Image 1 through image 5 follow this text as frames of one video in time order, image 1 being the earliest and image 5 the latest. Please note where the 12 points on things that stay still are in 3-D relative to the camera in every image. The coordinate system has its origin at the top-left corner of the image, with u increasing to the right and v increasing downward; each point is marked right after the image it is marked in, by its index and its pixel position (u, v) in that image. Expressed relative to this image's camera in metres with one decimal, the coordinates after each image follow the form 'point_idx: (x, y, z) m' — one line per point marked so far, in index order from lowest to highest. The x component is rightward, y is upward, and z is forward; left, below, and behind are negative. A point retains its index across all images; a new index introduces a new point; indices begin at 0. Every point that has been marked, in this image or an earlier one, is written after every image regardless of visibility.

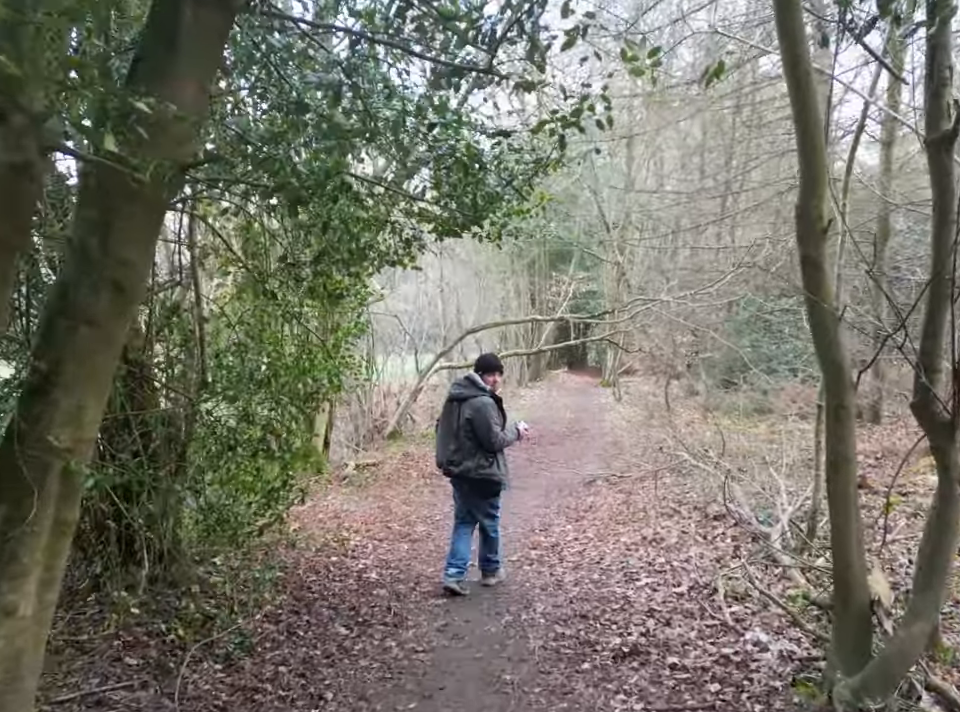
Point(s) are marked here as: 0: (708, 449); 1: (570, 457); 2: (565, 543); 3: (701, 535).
0: (+3.6, -1.5, +12.0) m
1: (+1.5, -1.7, +13.1) m
2: (+0.8, -1.8, +7.2) m
3: (+2.0, -1.6, +6.9) m
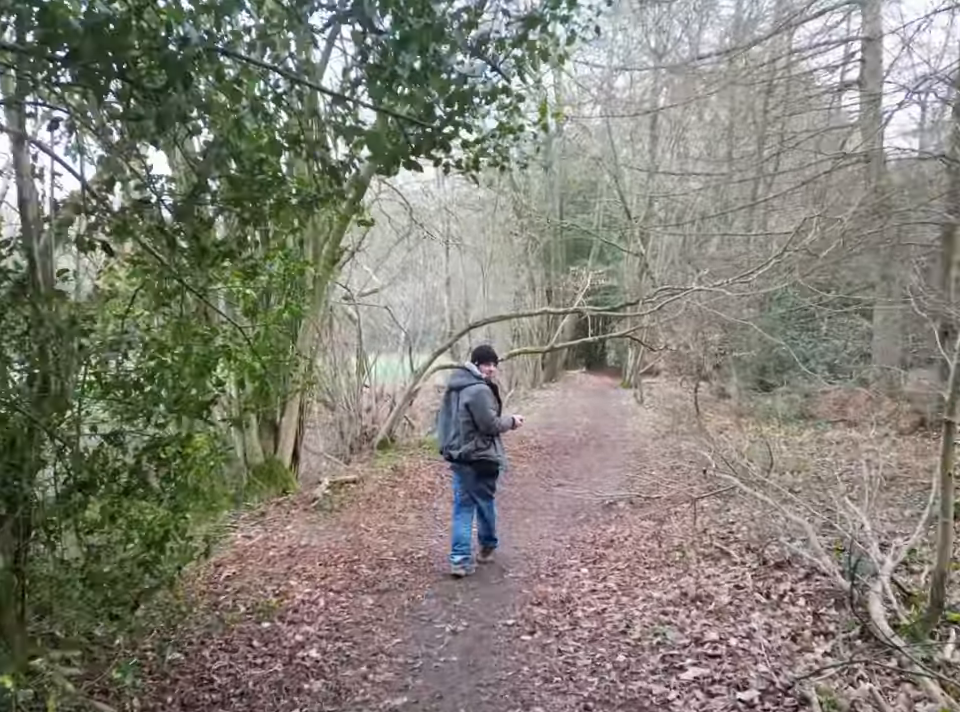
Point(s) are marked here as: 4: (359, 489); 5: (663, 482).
0: (+3.6, -1.4, +10.2) m
1: (+1.6, -1.7, +11.3) m
2: (+0.7, -1.7, +5.5) m
3: (+1.9, -1.6, +5.1) m
4: (-1.4, -1.5, +9.0) m
5: (+2.3, -1.6, +9.8) m
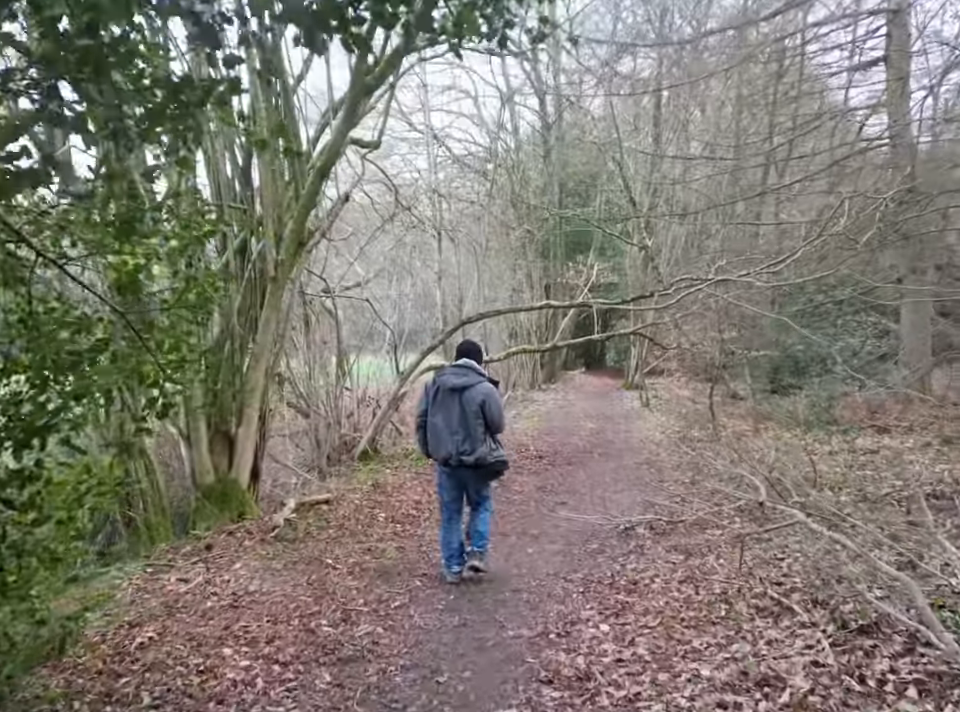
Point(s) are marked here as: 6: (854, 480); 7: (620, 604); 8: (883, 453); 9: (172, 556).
0: (+3.5, -1.4, +8.9) m
1: (+1.5, -1.7, +10.0) m
2: (+0.7, -1.7, +4.2) m
3: (+1.8, -1.6, +3.8) m
4: (-1.5, -1.5, +7.7) m
5: (+2.3, -1.6, +8.4) m
6: (+4.5, -1.5, +9.2) m
7: (+0.9, -1.7, +5.3) m
8: (+5.9, -1.4, +11.1) m
9: (-2.4, -1.6, +6.0) m
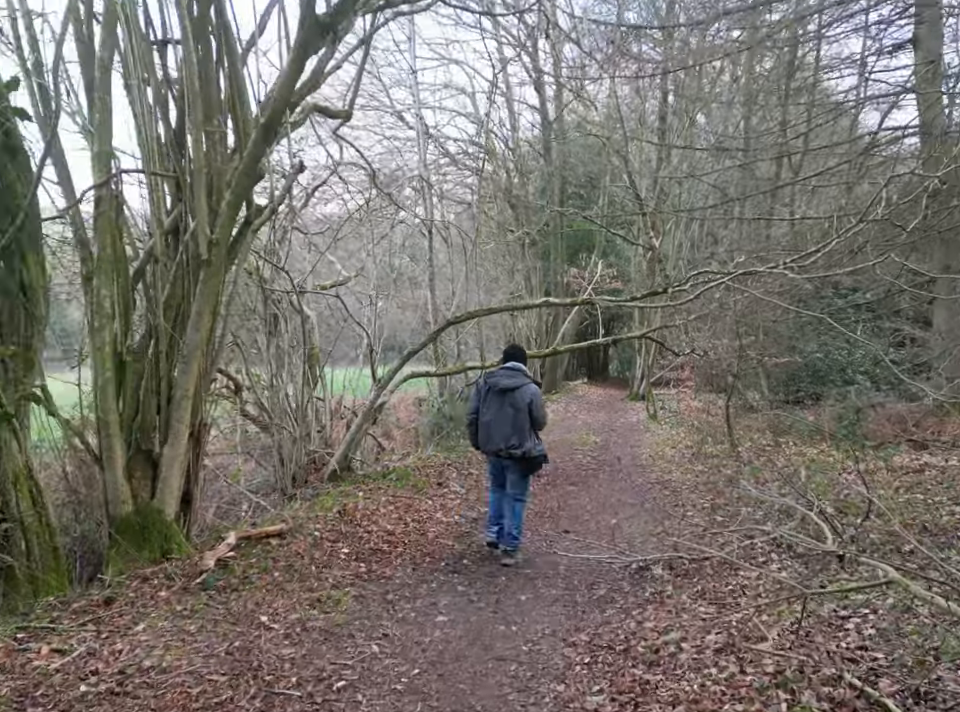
0: (+3.4, -1.5, +7.6) m
1: (+1.4, -1.7, +8.7) m
2: (+0.5, -1.7, +2.8) m
3: (+1.7, -1.5, +2.4) m
4: (-1.6, -1.6, +6.3) m
5: (+2.1, -1.6, +7.1) m
6: (+4.3, -1.5, +7.8) m
7: (+0.8, -1.7, +3.9) m
8: (+5.7, -1.5, +9.8) m
9: (-2.5, -1.5, +4.6) m
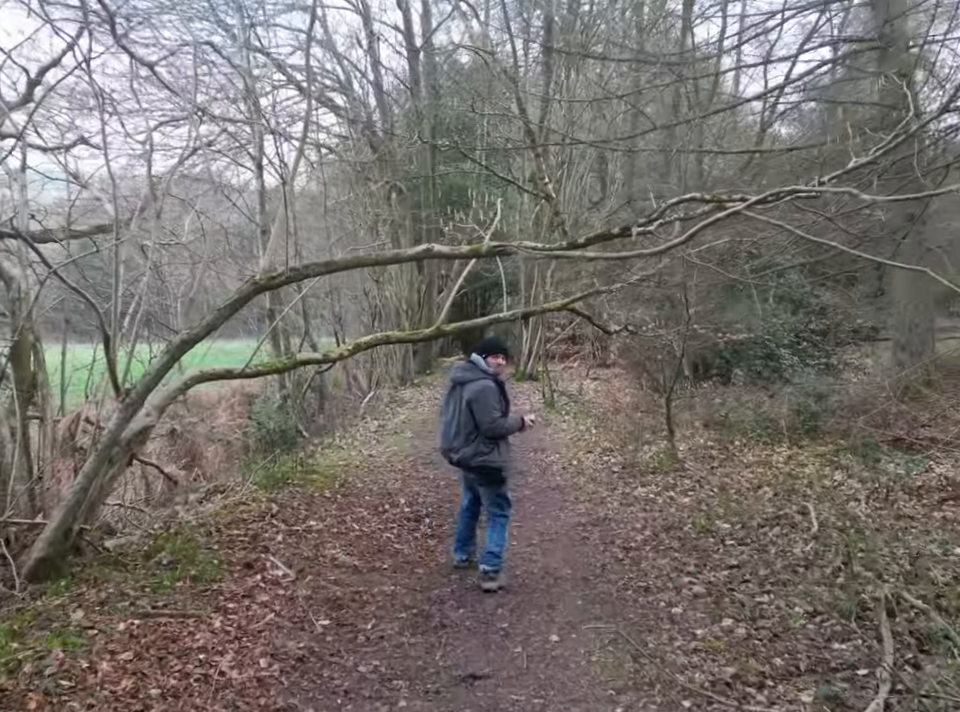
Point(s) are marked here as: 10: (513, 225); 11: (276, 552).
0: (+2.5, -1.4, +4.3) m
1: (+0.3, -1.7, +5.1) m
2: (+0.4, -1.8, -0.8) m
3: (+1.7, -1.7, -1.0) m
4: (-2.3, -1.6, +2.3) m
5: (+1.3, -1.6, +3.6) m
6: (+3.4, -1.4, +4.7) m
7: (+0.6, -1.8, +0.3) m
8: (+4.4, -1.3, +6.9) m
9: (-2.9, -1.7, +0.4) m
10: (+0.7, +3.1, +18.2) m
11: (-1.6, -1.5, +5.9) m
